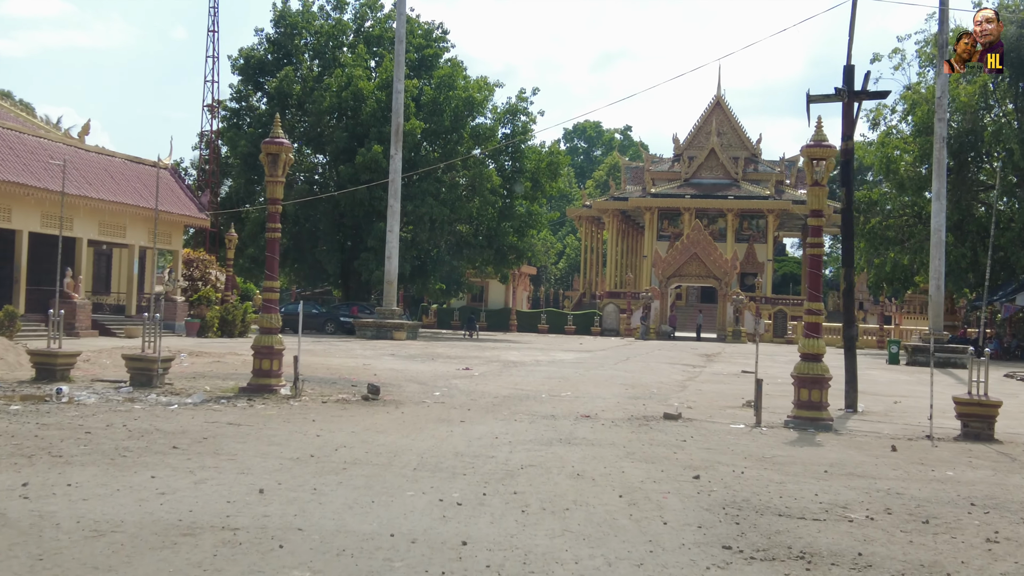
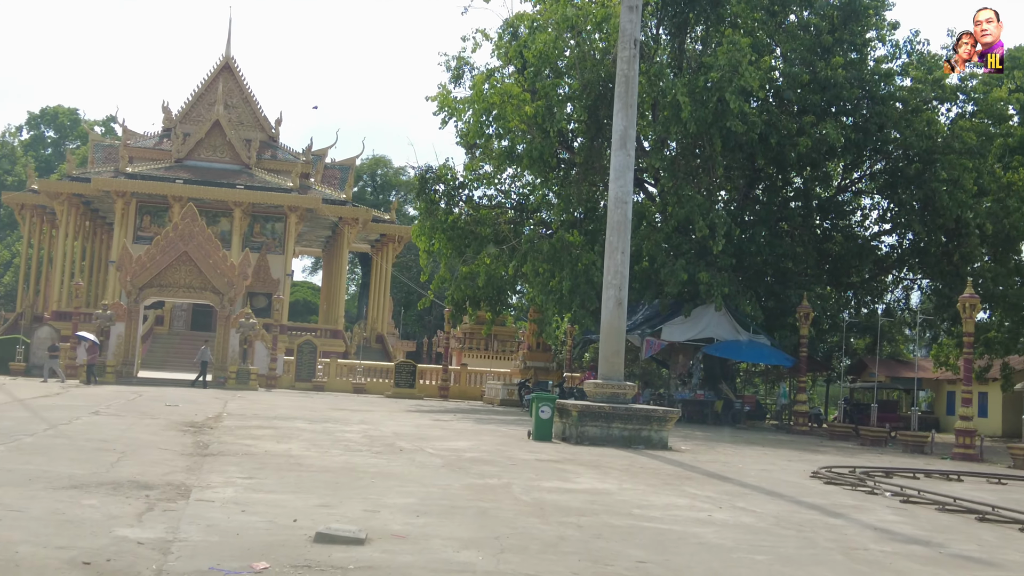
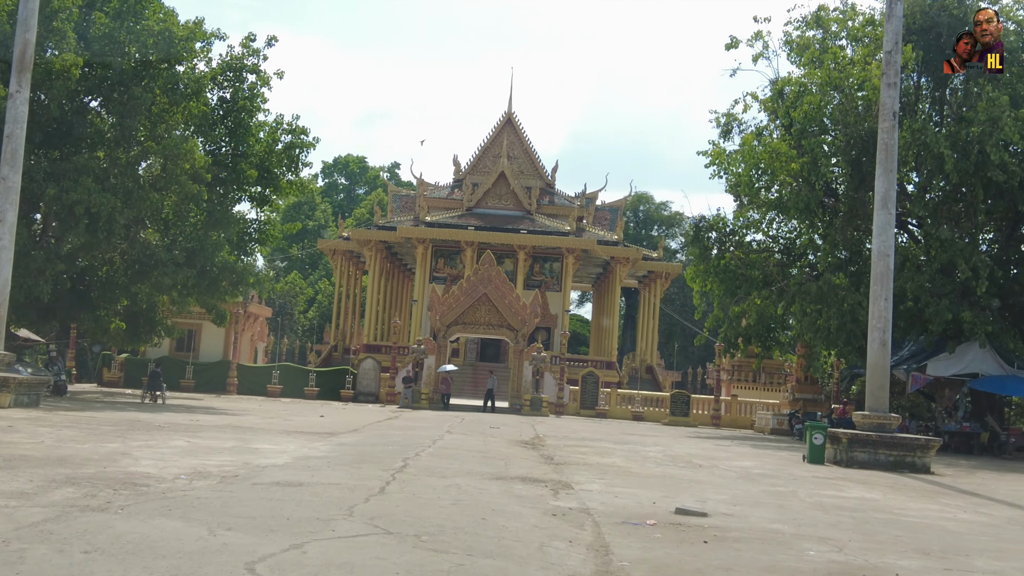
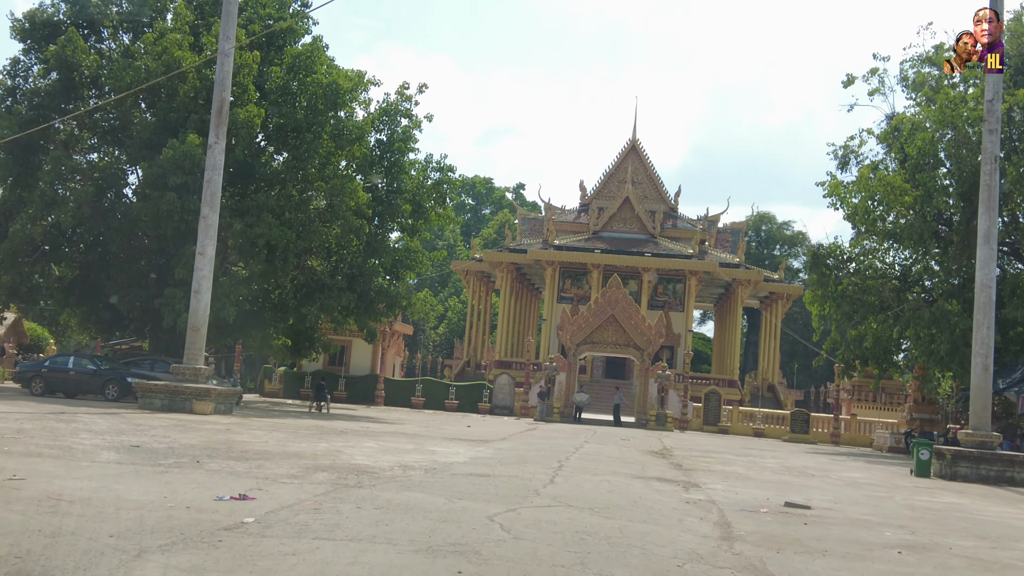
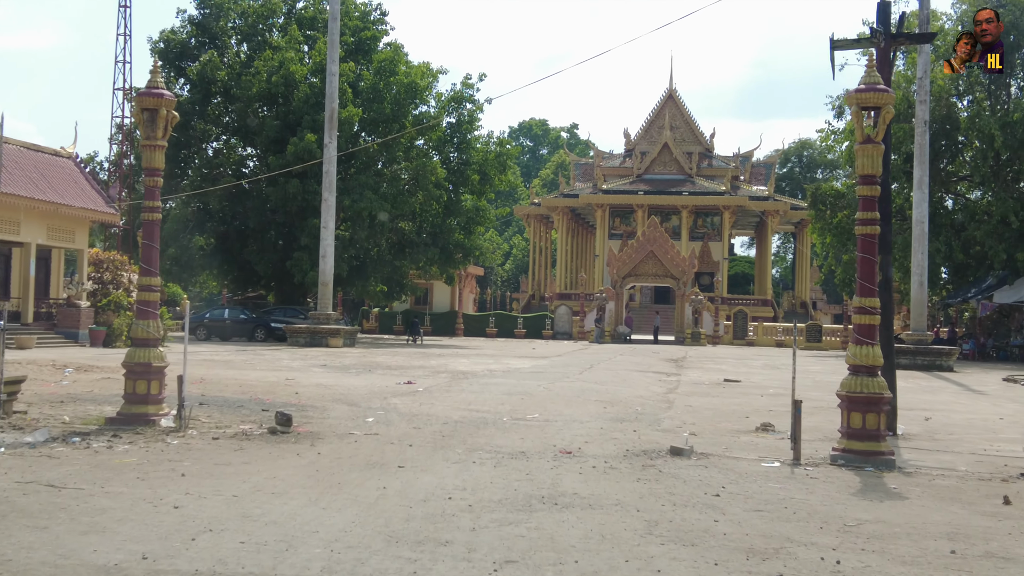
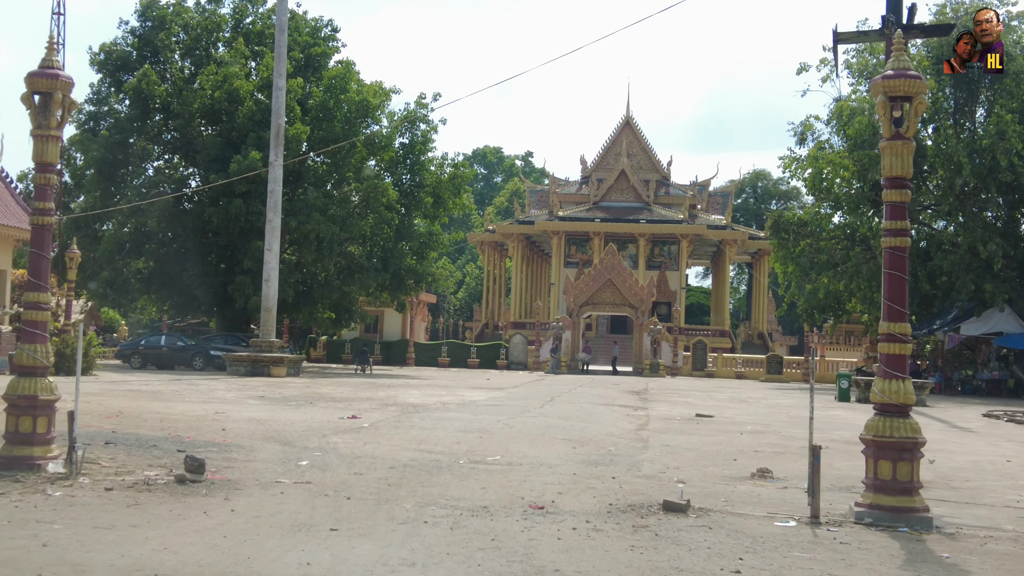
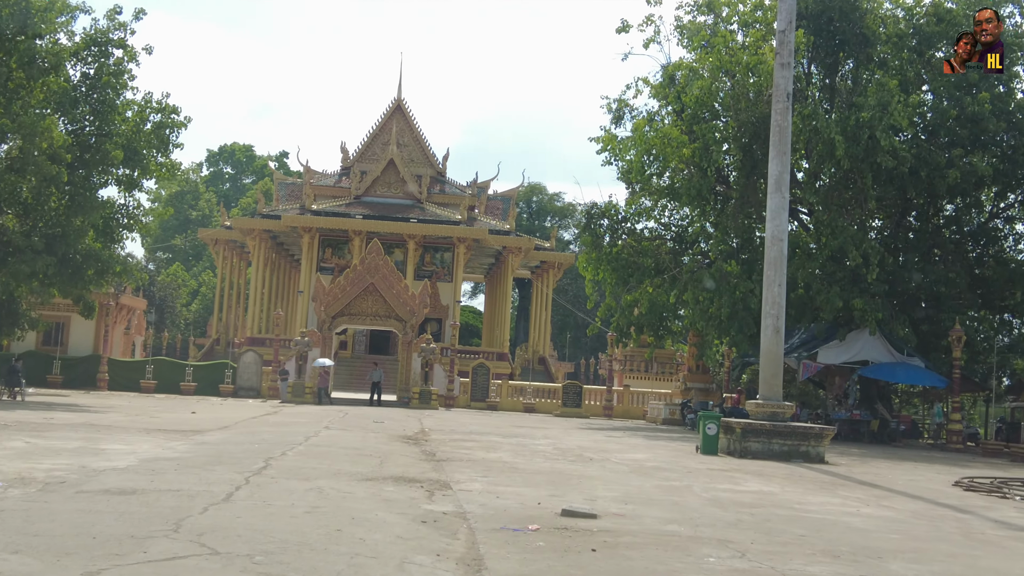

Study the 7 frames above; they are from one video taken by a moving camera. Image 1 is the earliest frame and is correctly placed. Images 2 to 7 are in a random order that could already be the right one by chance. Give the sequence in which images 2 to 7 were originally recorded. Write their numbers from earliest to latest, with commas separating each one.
5, 6, 4, 3, 7, 2
